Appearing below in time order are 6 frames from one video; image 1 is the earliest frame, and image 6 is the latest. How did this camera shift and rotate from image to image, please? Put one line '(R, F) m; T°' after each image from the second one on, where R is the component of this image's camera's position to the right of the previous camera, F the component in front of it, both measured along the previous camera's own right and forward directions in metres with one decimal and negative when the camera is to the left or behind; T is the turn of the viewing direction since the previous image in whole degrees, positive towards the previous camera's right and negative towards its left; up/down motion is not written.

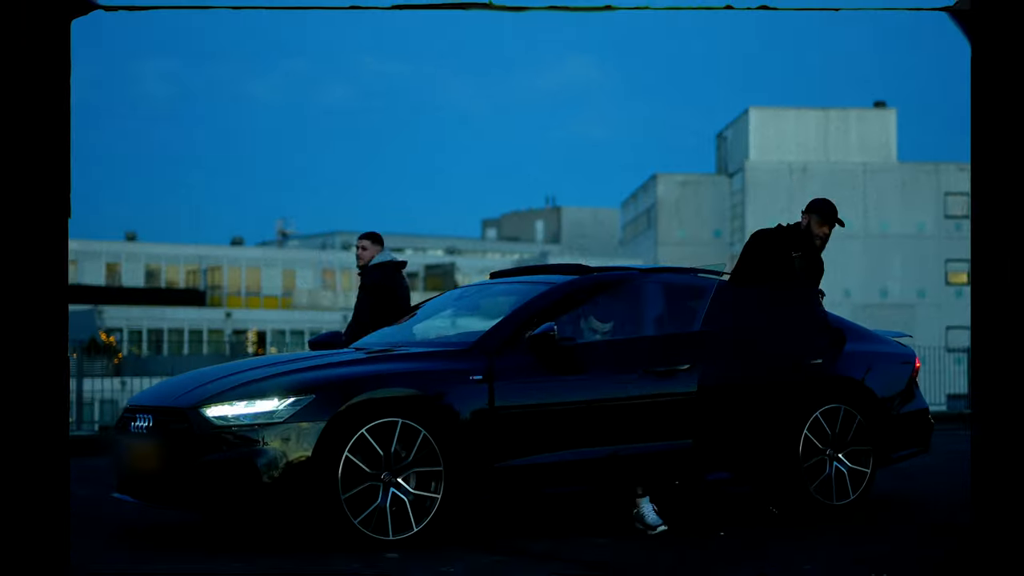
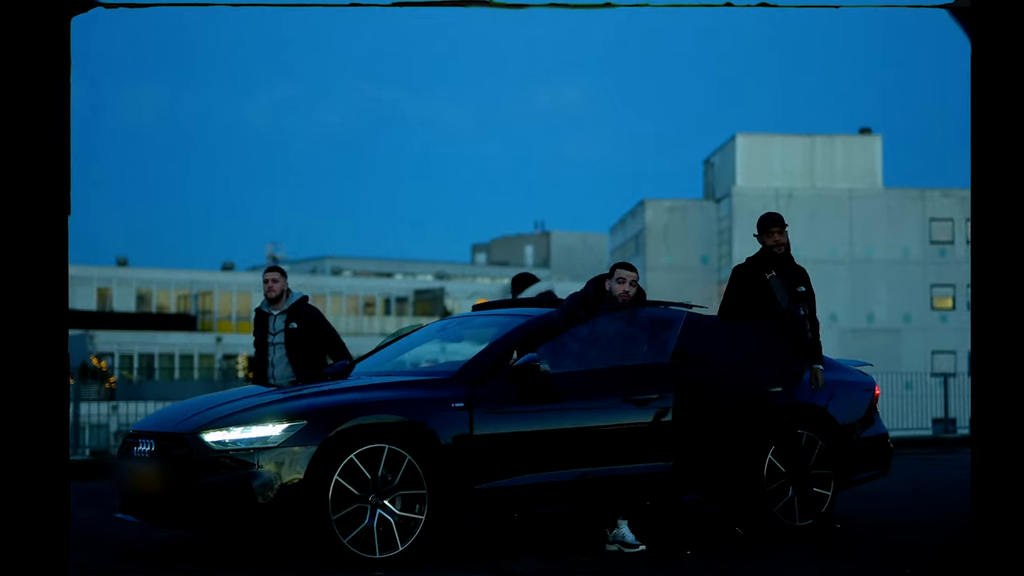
(+0.1, -0.4) m; 0°
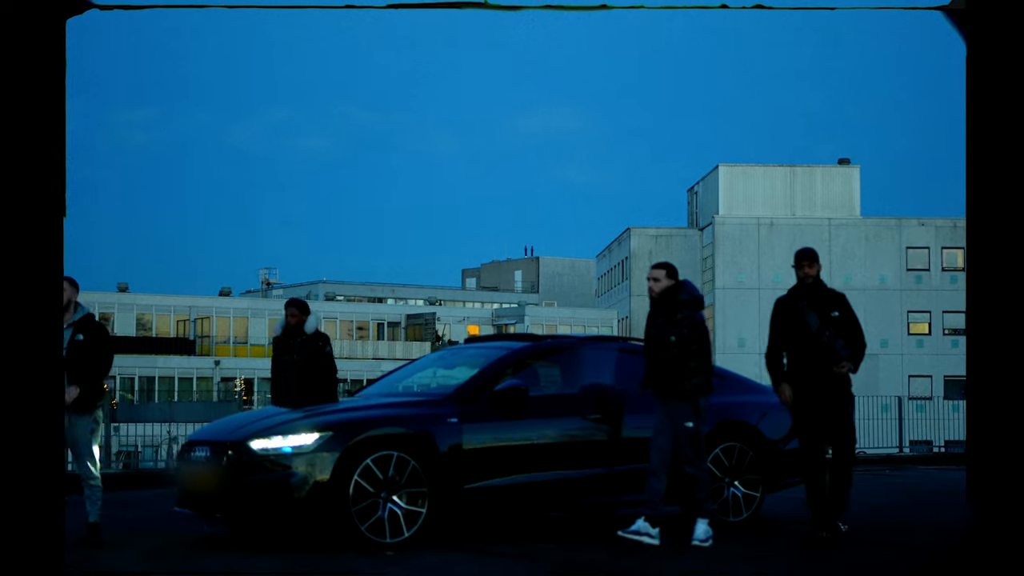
(0.0, -1.5) m; 0°
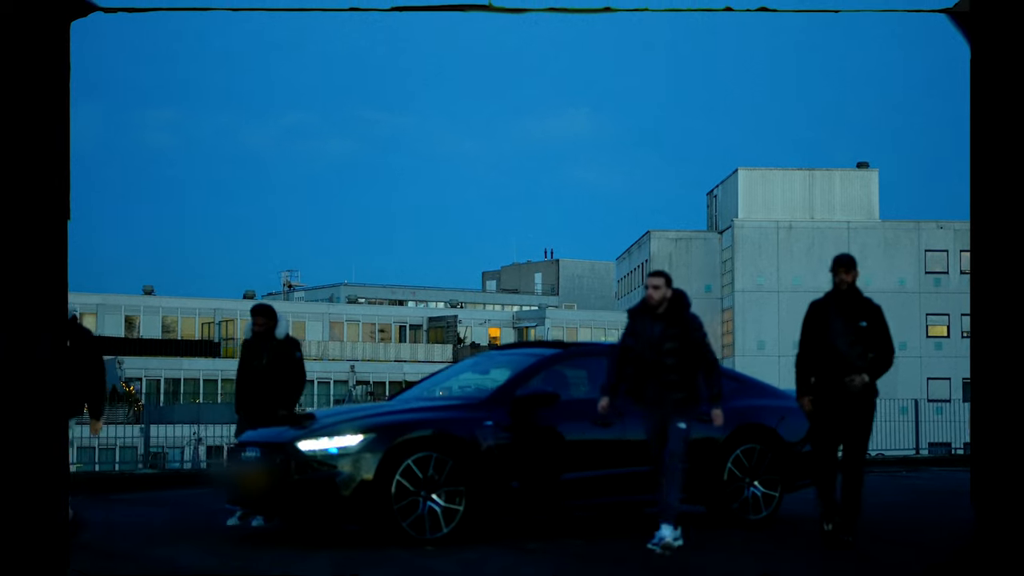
(-0.1, -0.5) m; -1°
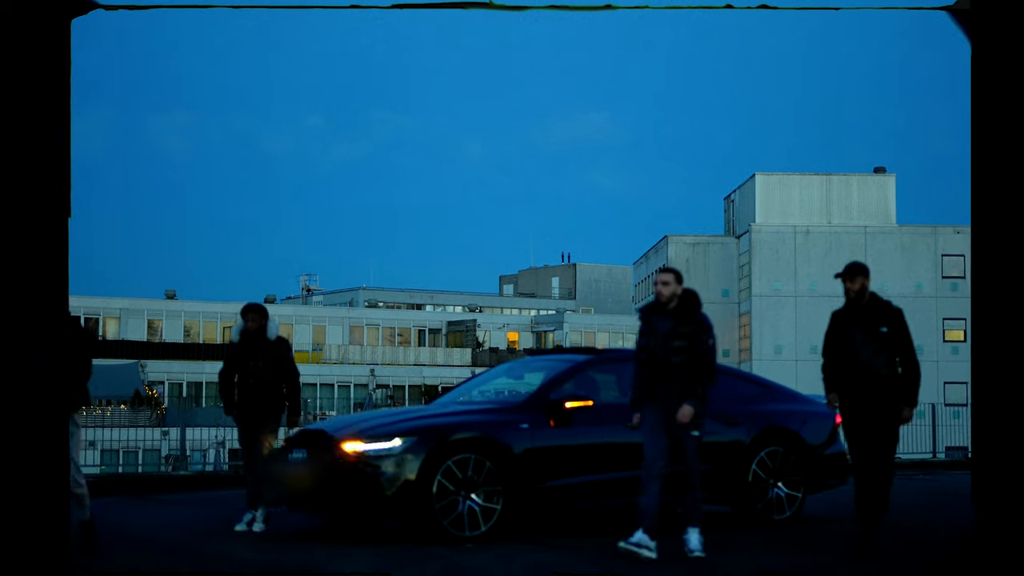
(-0.1, -0.4) m; -1°
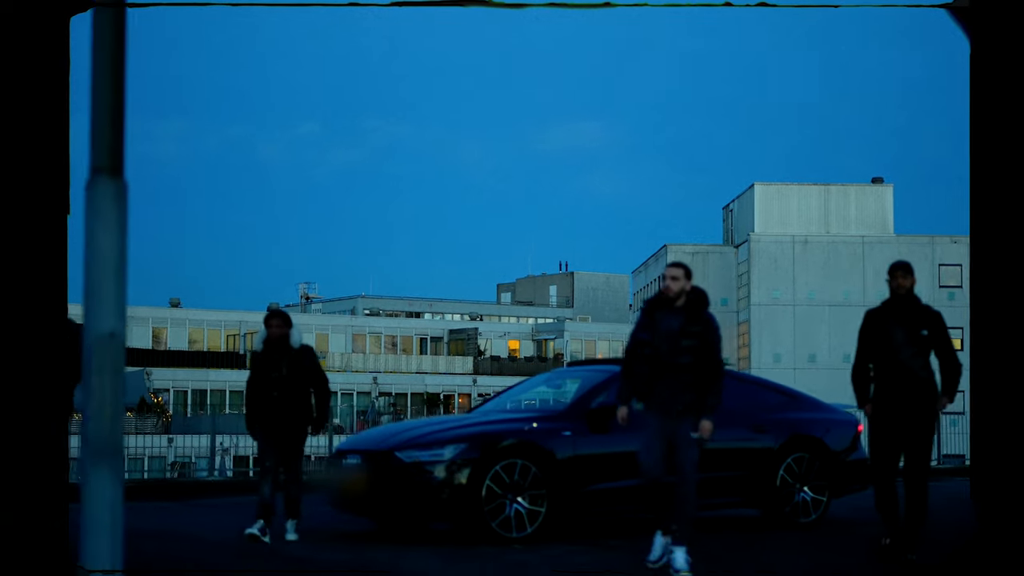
(-0.3, -0.5) m; 0°
